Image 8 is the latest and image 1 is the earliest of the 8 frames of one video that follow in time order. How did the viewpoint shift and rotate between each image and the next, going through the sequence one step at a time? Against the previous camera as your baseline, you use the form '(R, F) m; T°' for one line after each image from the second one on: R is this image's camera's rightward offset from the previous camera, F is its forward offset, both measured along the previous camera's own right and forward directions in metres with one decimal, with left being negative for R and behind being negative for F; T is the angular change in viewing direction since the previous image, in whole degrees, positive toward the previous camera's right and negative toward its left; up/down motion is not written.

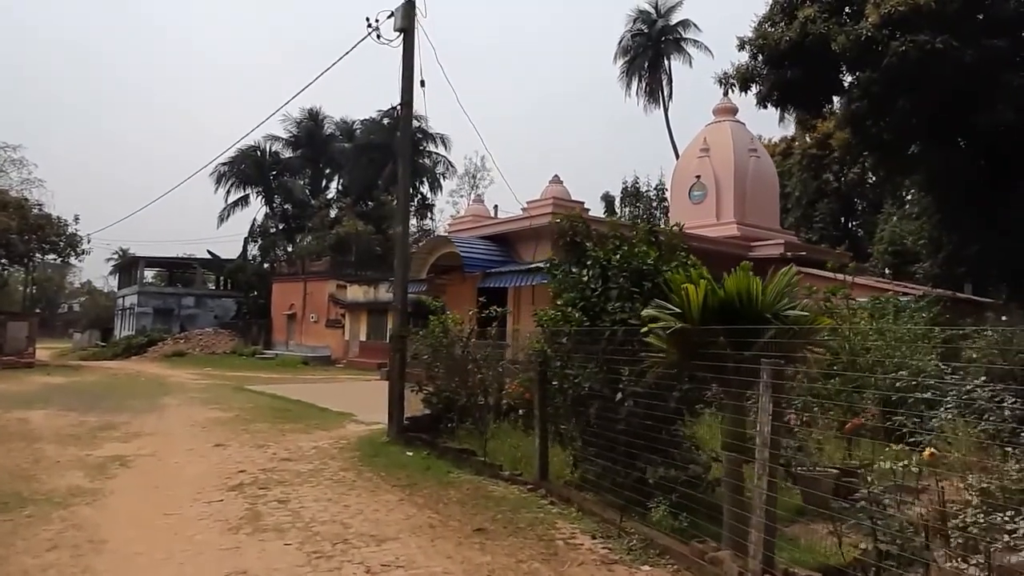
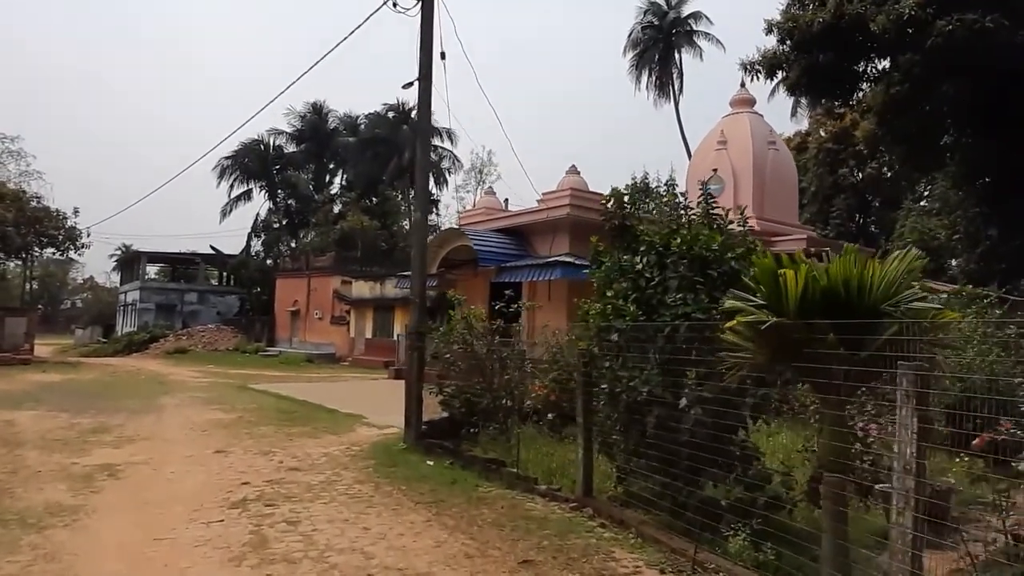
(-0.4, +0.9) m; 0°
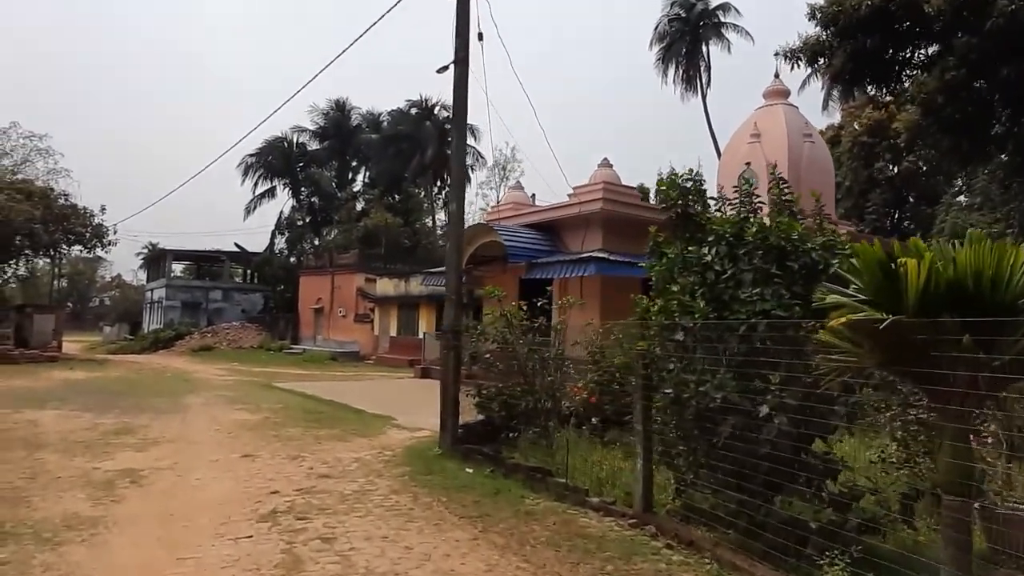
(-0.3, +0.6) m; -2°
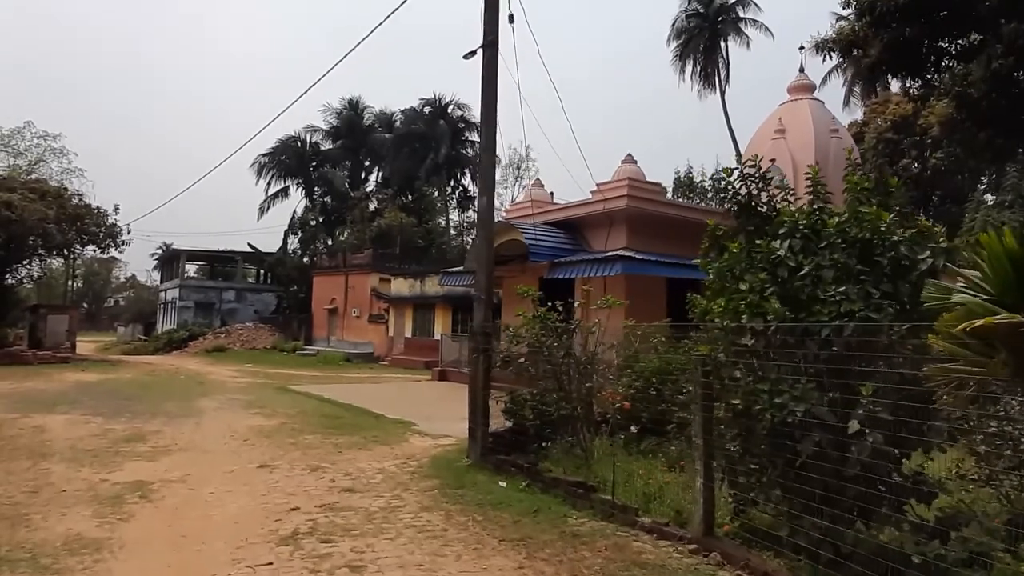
(-0.3, +0.6) m; -1°
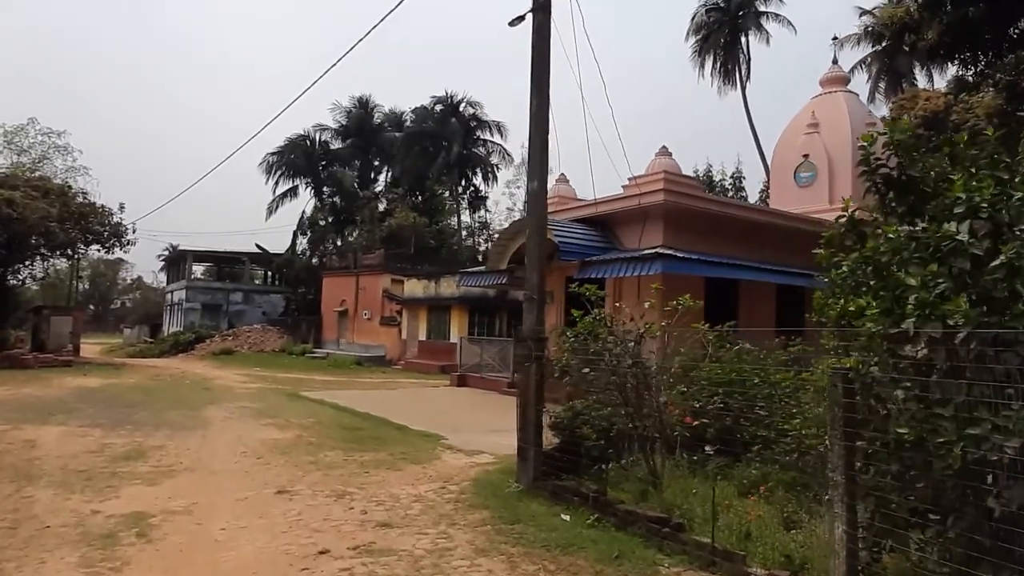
(-0.5, +1.1) m; 0°
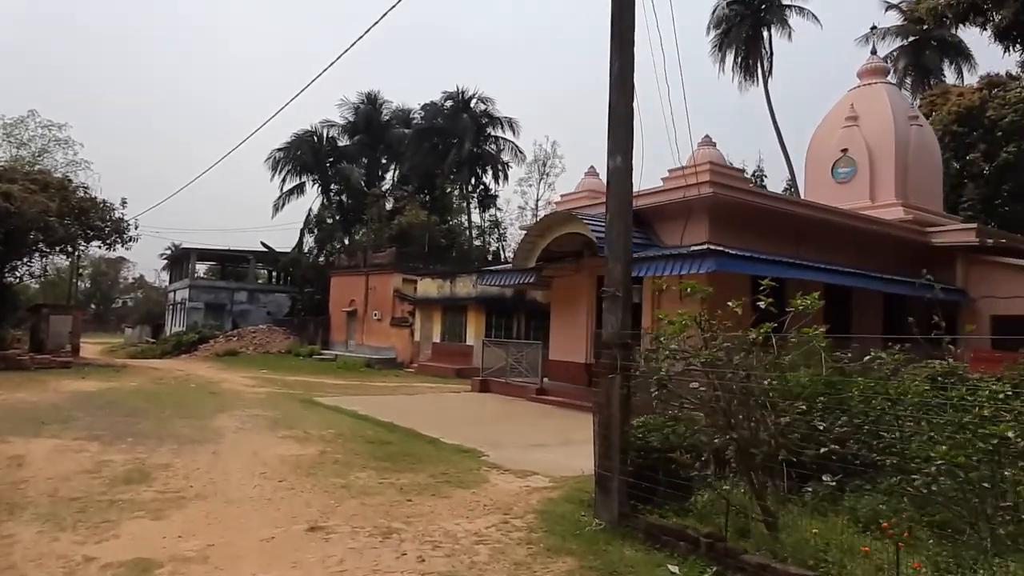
(-0.7, +1.2) m; 0°
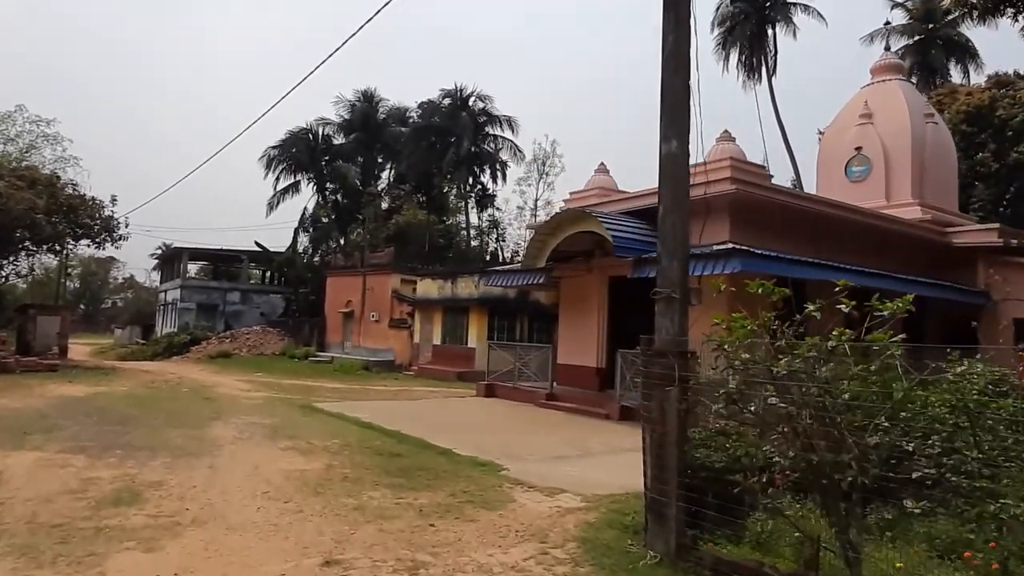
(-0.4, +0.7) m; +1°
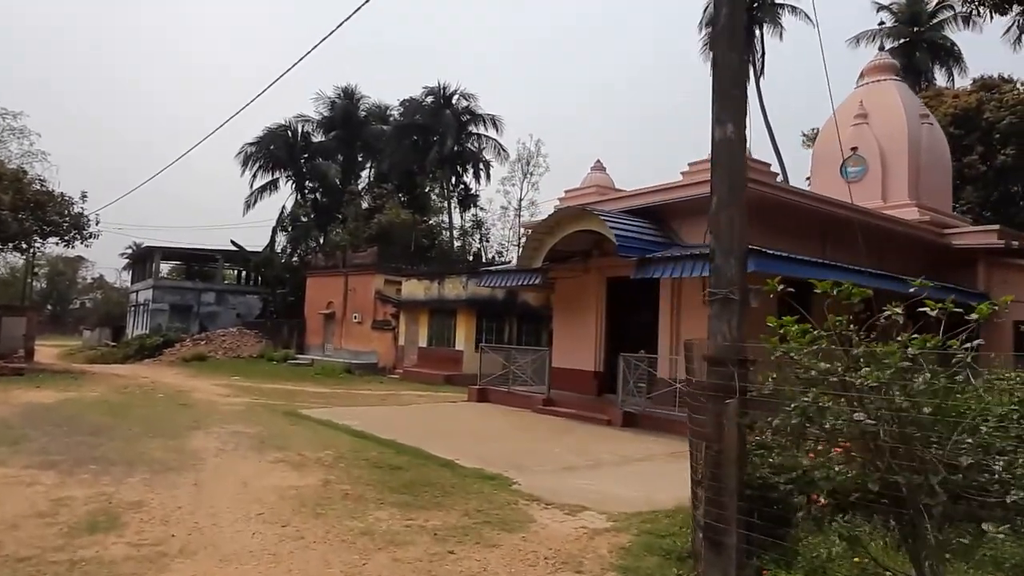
(-0.4, +0.6) m; +2°
